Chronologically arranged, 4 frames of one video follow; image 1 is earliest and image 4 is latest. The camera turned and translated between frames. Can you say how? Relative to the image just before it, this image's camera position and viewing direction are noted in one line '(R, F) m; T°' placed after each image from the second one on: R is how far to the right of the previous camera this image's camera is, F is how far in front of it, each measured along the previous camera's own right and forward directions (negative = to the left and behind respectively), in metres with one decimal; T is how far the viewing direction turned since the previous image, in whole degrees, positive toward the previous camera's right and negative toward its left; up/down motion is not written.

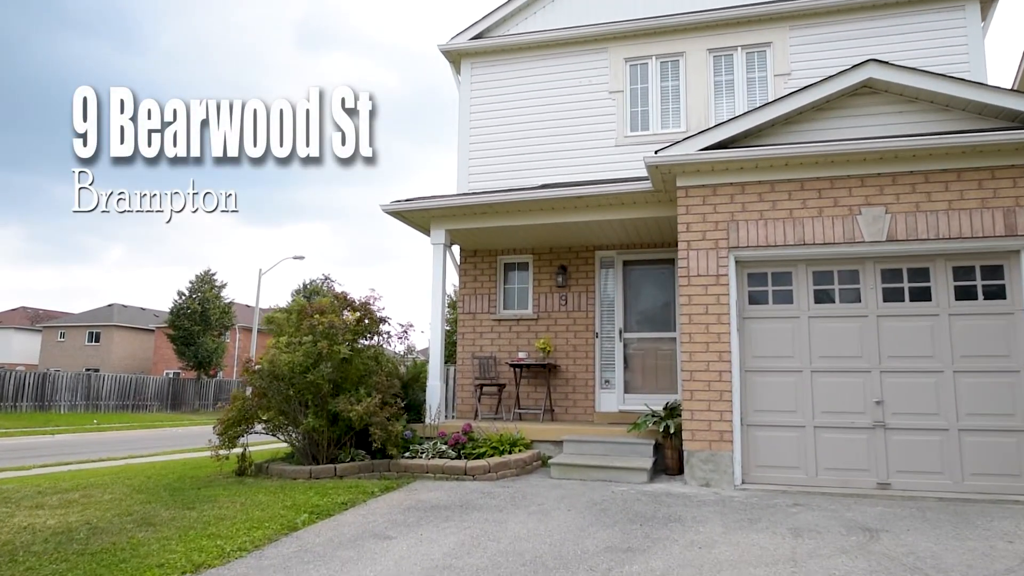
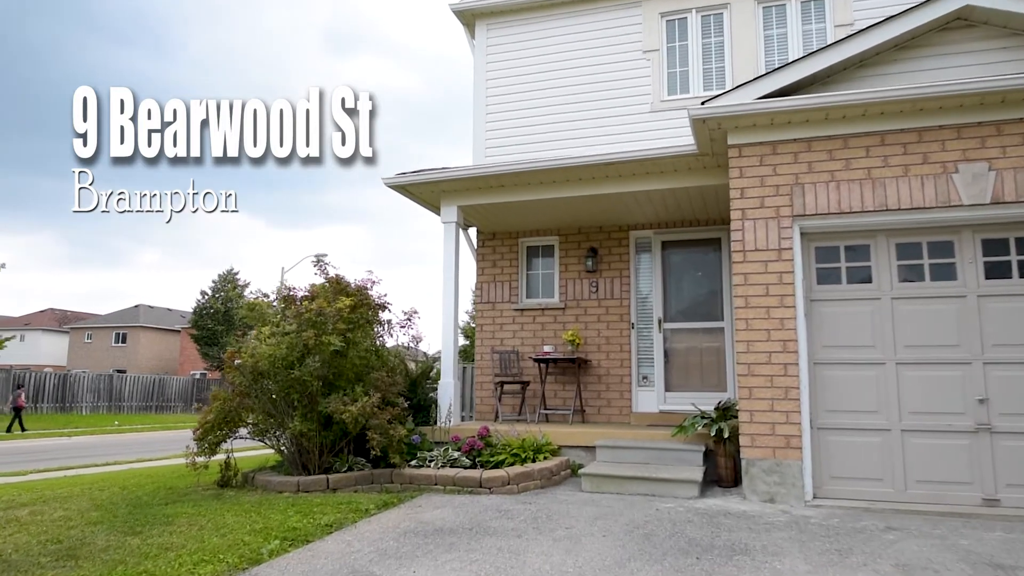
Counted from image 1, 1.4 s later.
(+0.1, +1.1) m; -2°
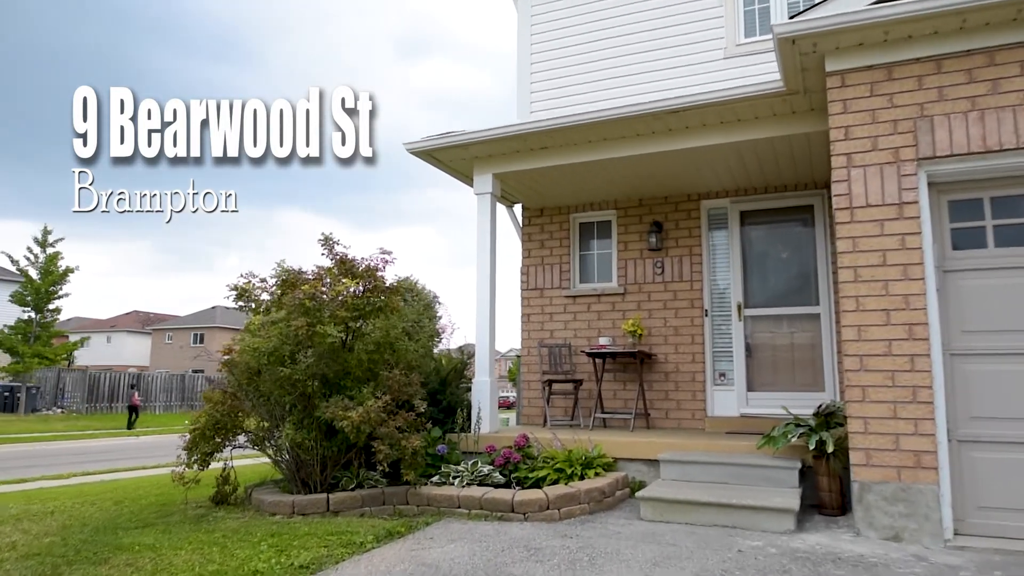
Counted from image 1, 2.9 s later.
(+0.3, +1.2) m; -6°
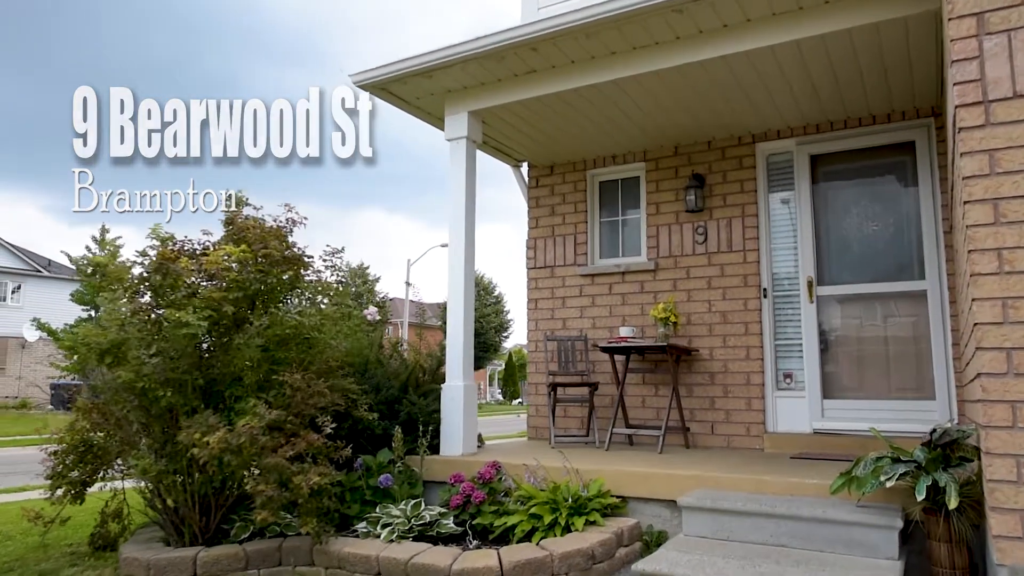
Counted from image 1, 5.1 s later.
(+0.7, +1.7) m; -6°
